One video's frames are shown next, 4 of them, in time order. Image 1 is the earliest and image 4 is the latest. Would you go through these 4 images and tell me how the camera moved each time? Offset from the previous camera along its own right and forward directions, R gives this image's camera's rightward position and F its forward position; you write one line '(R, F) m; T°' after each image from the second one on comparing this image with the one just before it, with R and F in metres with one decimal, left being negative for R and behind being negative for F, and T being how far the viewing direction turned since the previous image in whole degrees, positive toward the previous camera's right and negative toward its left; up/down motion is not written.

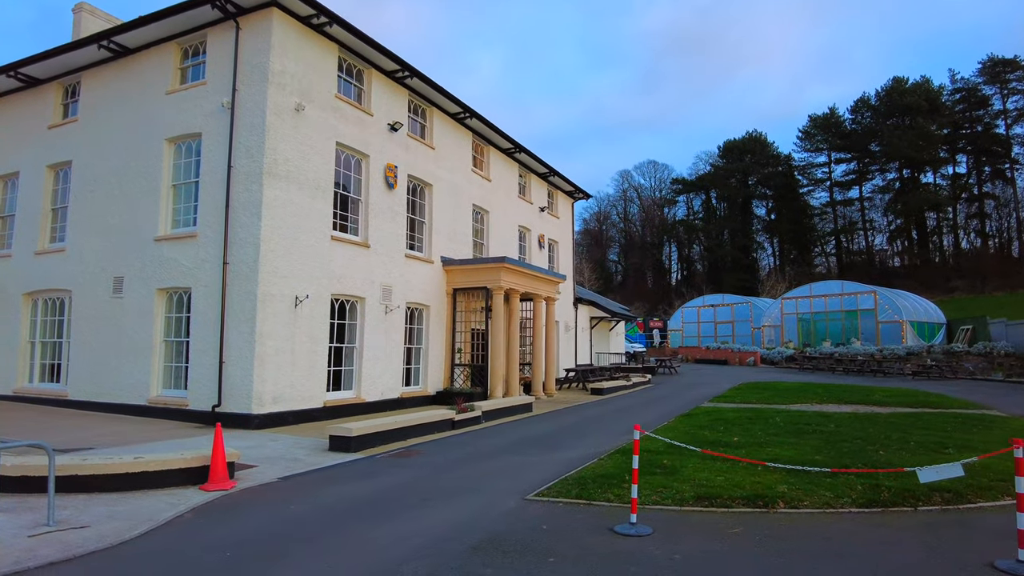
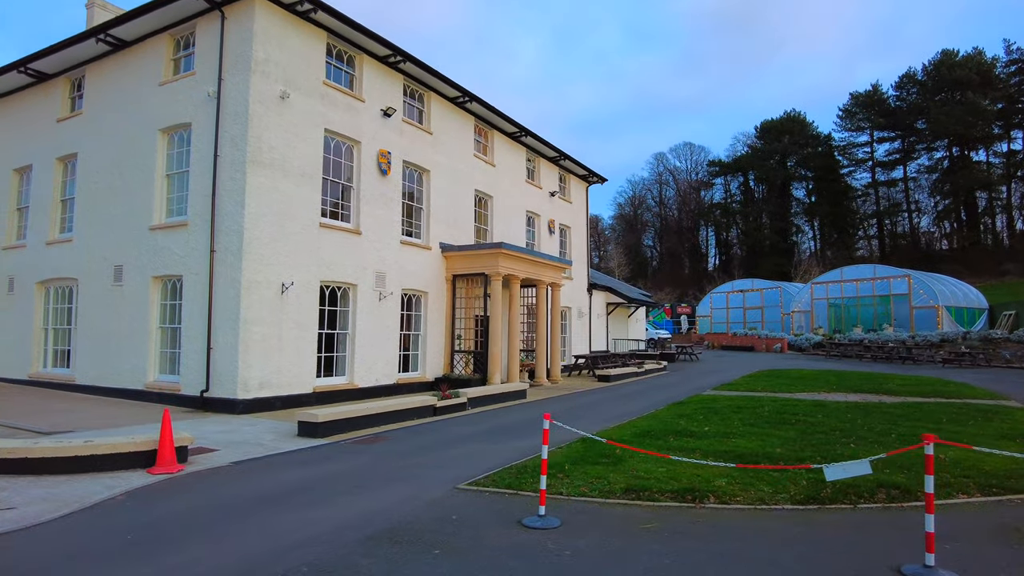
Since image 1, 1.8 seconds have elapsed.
(+1.2, +0.2) m; -4°
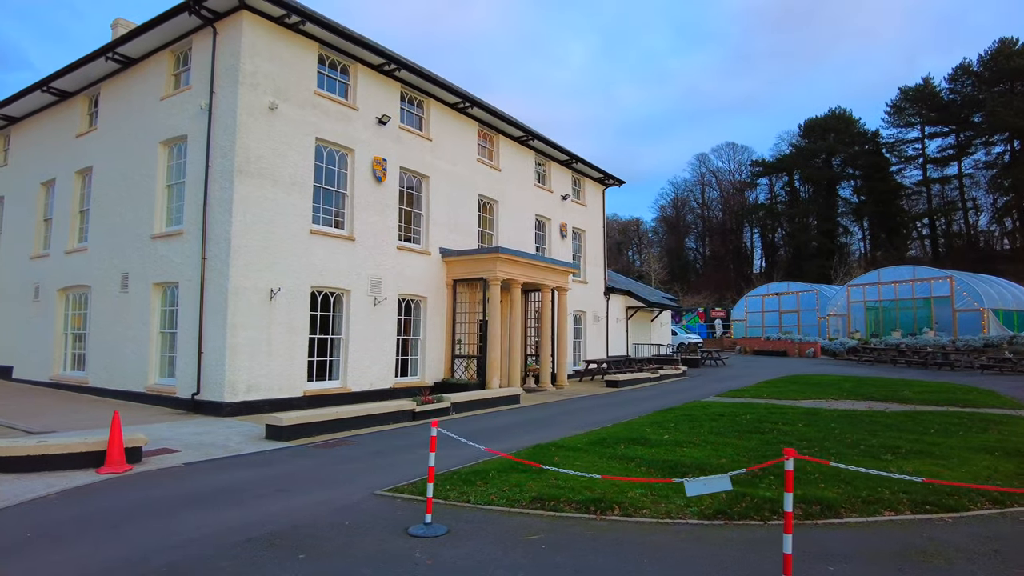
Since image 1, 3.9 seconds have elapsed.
(+1.4, +0.1) m; -4°
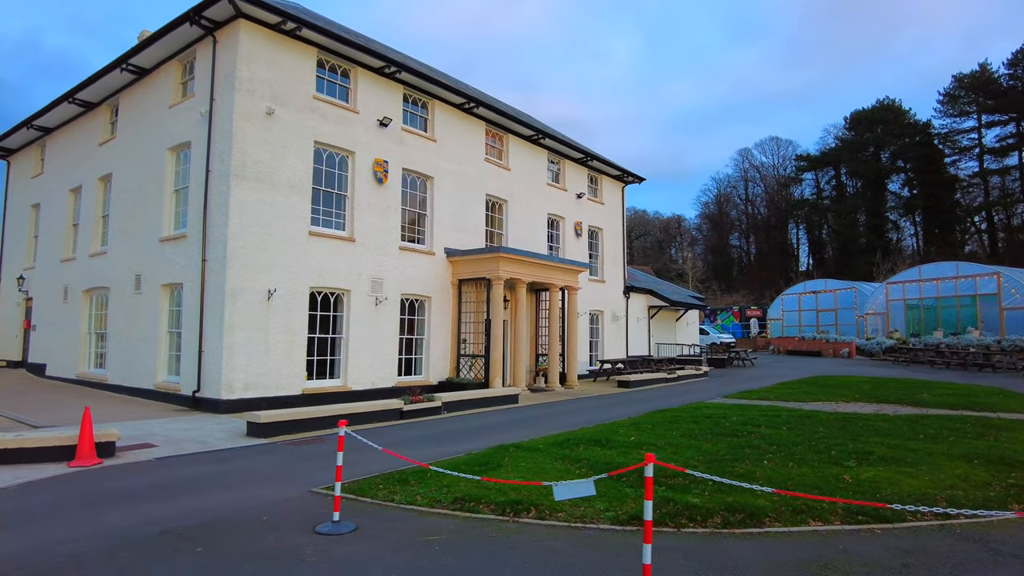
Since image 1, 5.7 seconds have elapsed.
(+1.2, +0.1) m; -4°
